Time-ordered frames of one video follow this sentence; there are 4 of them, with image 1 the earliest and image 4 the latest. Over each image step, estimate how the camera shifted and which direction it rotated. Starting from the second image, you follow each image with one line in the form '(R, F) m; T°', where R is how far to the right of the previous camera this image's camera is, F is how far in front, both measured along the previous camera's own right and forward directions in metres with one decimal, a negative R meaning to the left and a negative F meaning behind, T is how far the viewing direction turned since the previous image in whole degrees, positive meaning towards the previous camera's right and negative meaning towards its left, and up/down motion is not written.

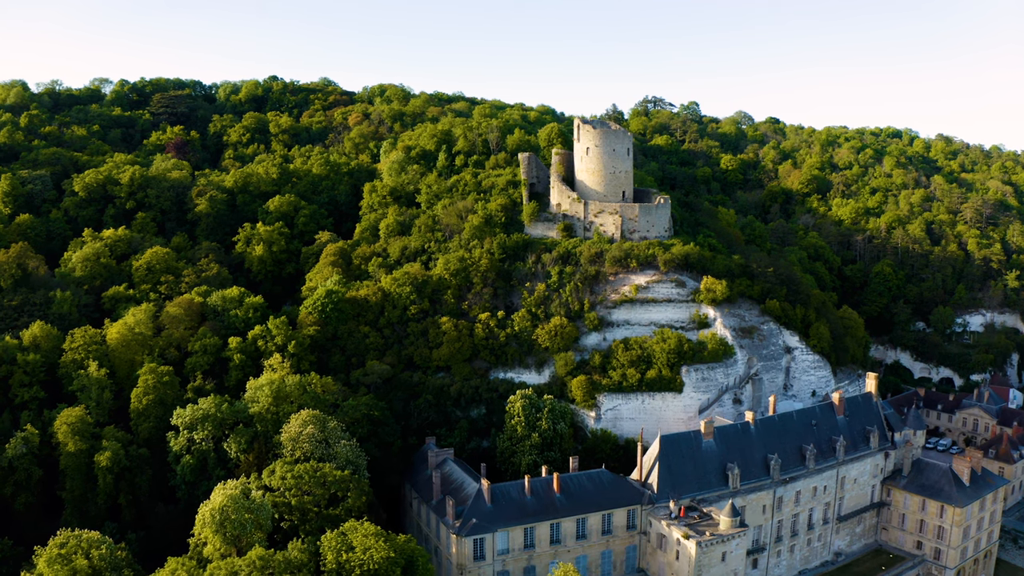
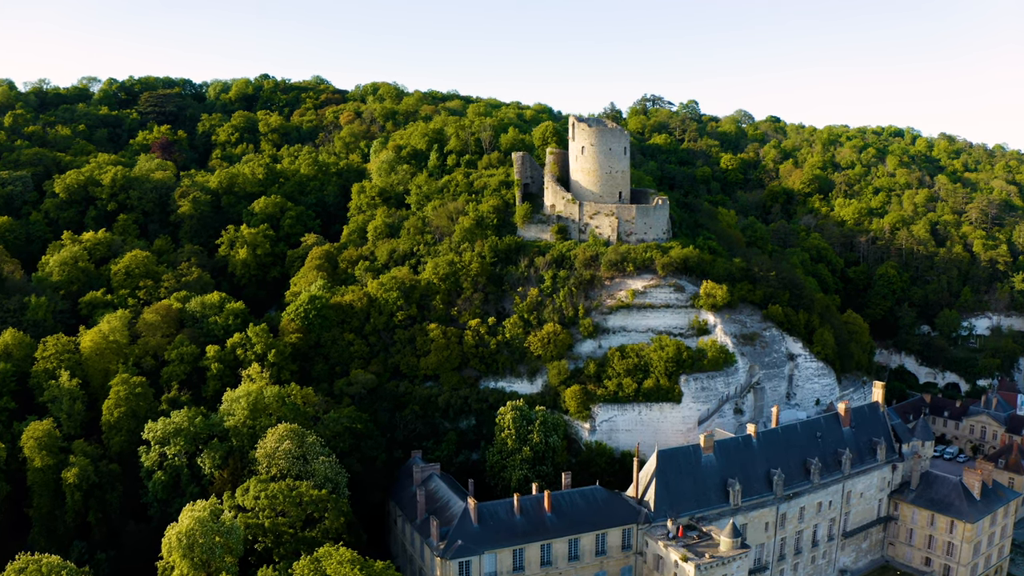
(+0.6, +2.0) m; 0°
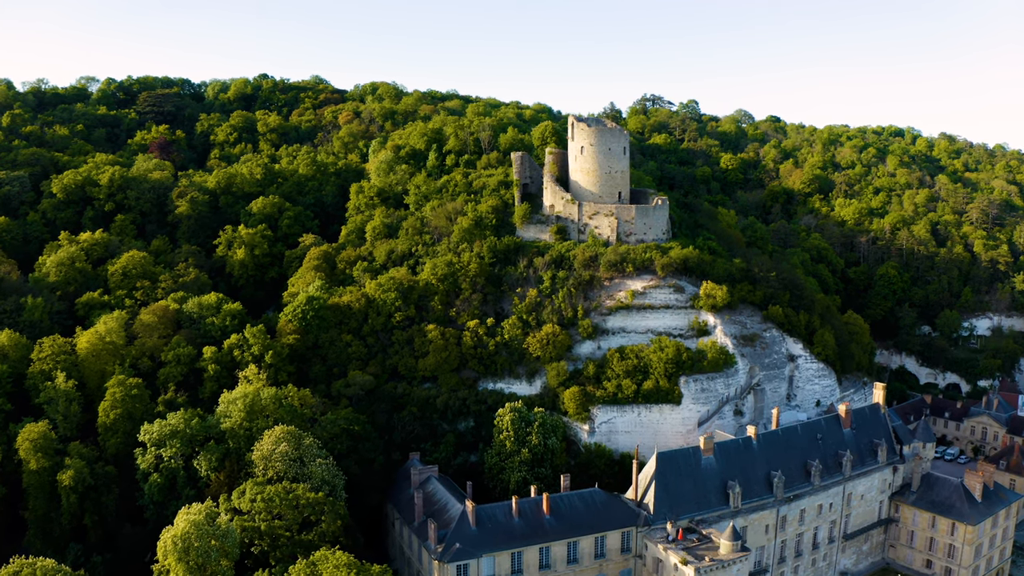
(+0.1, +0.3) m; 0°
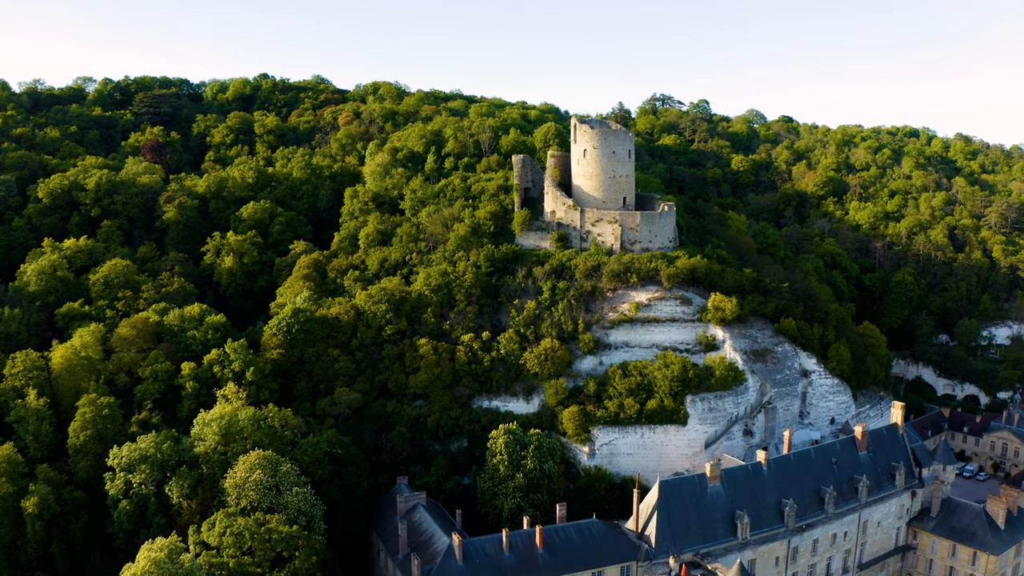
(+0.8, +2.5) m; -1°
